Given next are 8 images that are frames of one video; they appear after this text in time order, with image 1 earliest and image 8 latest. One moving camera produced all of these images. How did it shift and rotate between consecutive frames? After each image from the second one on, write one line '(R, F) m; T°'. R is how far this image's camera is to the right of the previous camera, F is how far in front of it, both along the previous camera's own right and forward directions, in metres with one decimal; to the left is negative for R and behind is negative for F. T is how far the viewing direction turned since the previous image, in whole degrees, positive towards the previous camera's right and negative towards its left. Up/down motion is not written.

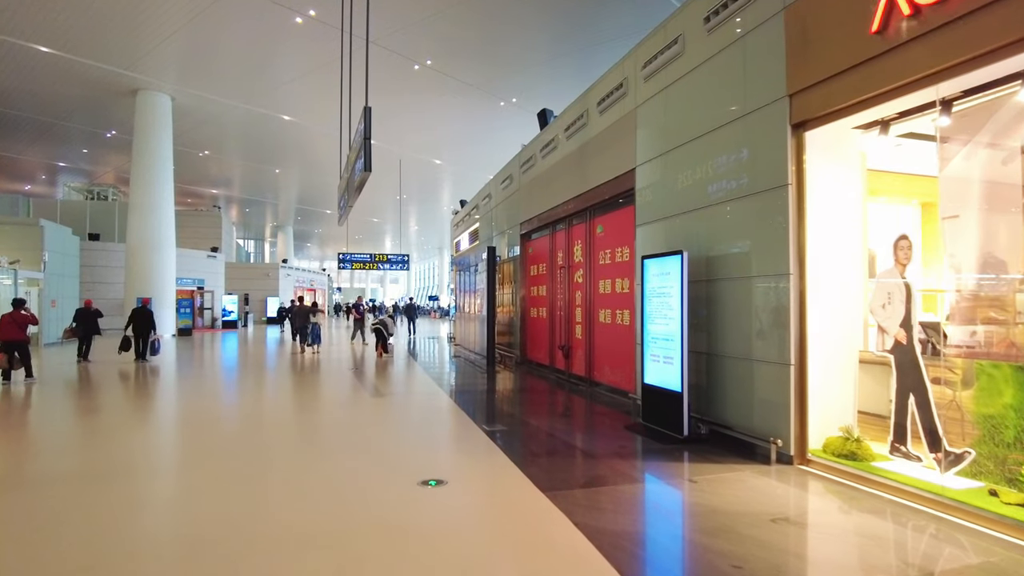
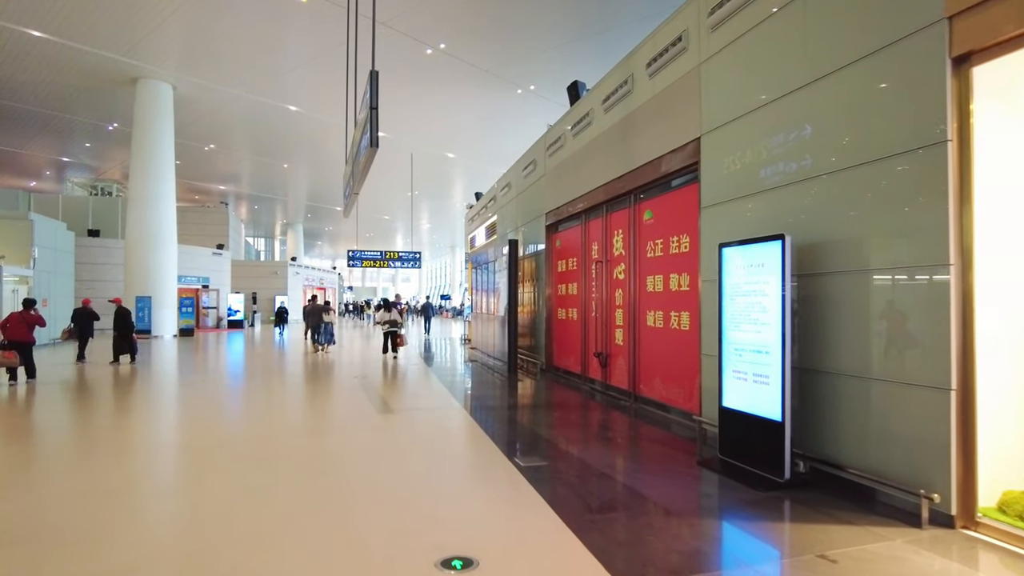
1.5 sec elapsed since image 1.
(-0.2, +0.9) m; -1°
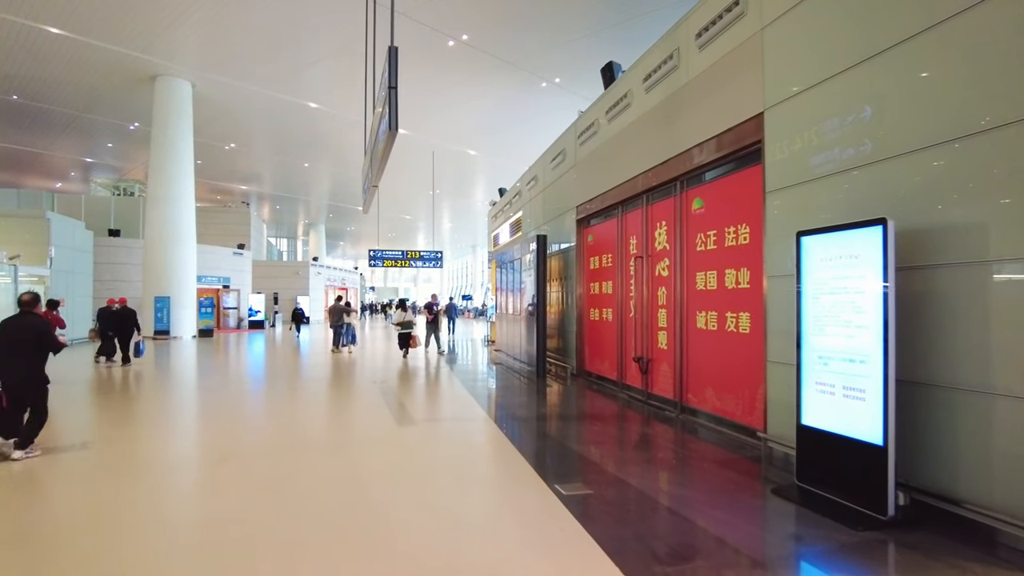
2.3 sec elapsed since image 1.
(-0.1, +0.5) m; -2°
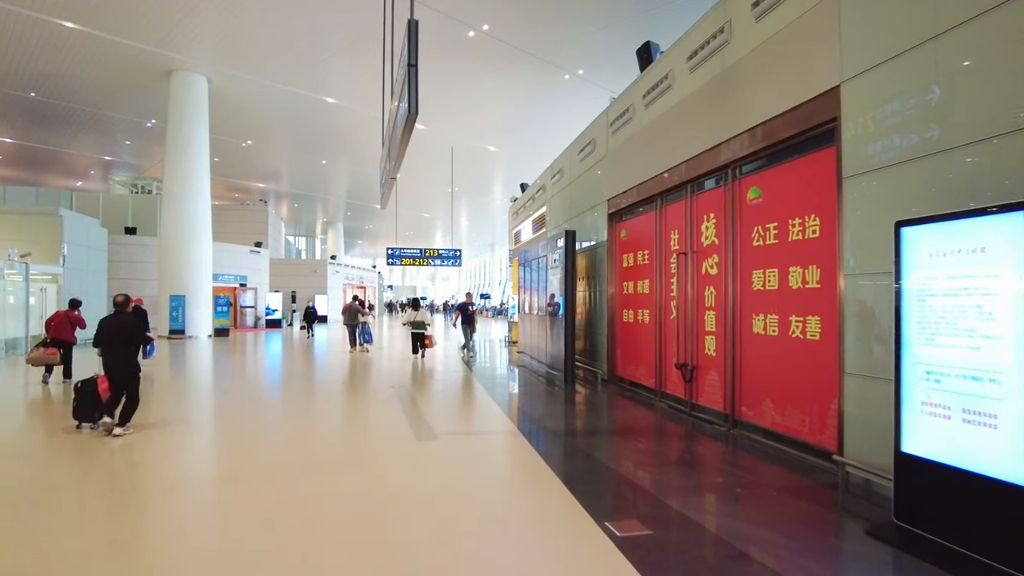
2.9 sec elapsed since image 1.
(-0.1, +0.5) m; -2°
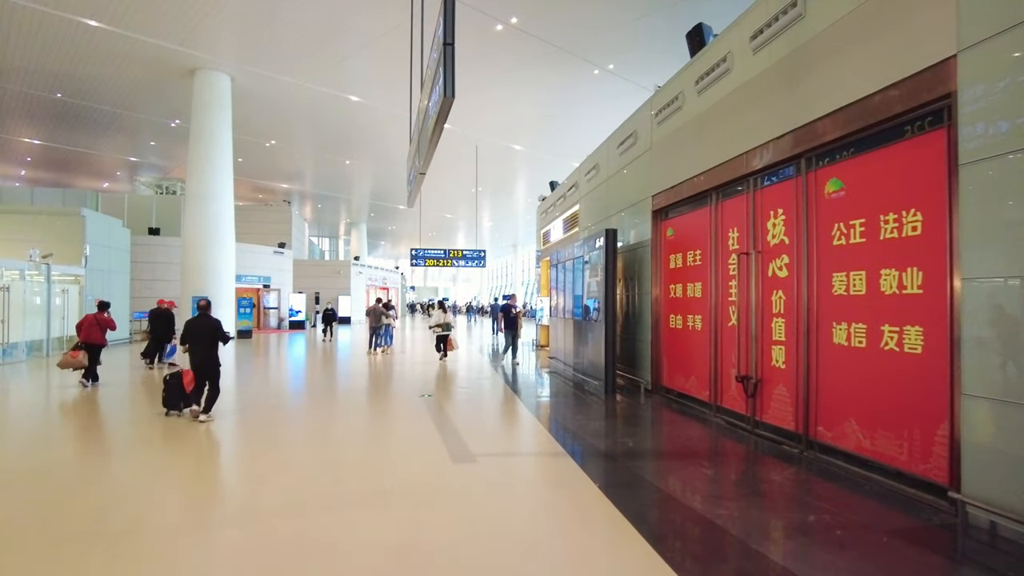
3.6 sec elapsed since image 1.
(-0.1, +0.4) m; -2°
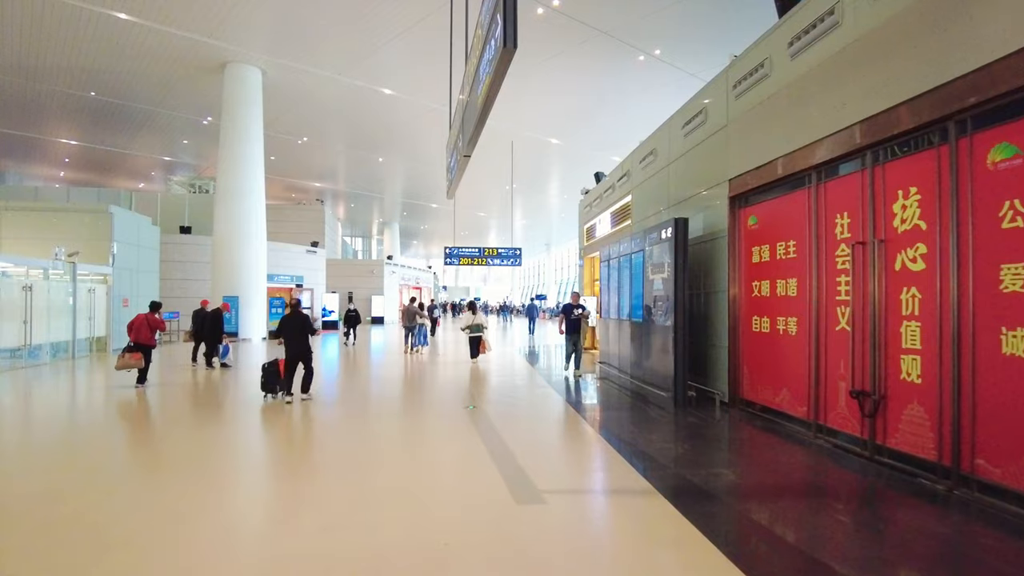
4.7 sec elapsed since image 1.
(-0.2, +0.7) m; -3°
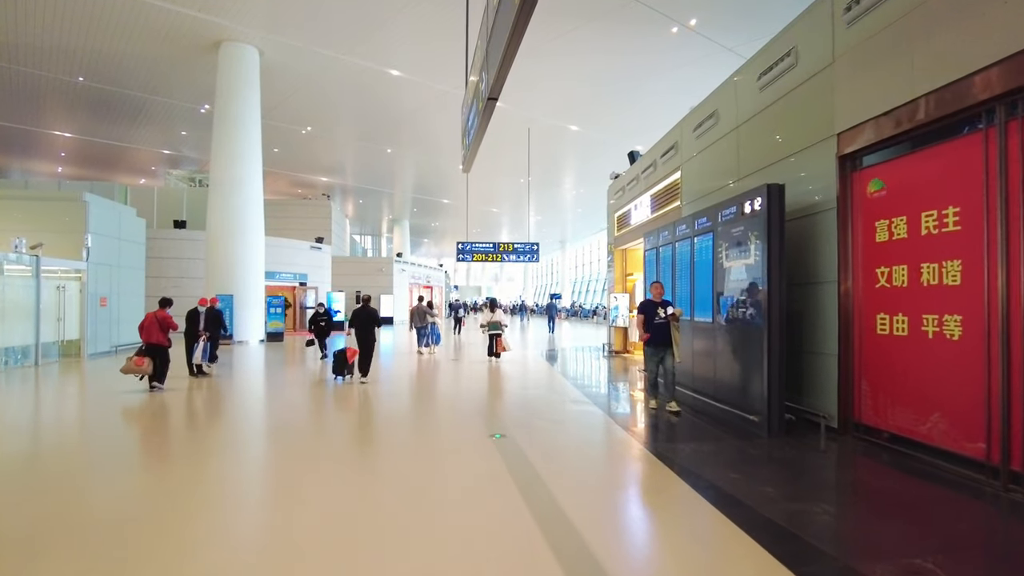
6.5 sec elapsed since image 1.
(-0.2, +1.3) m; -1°
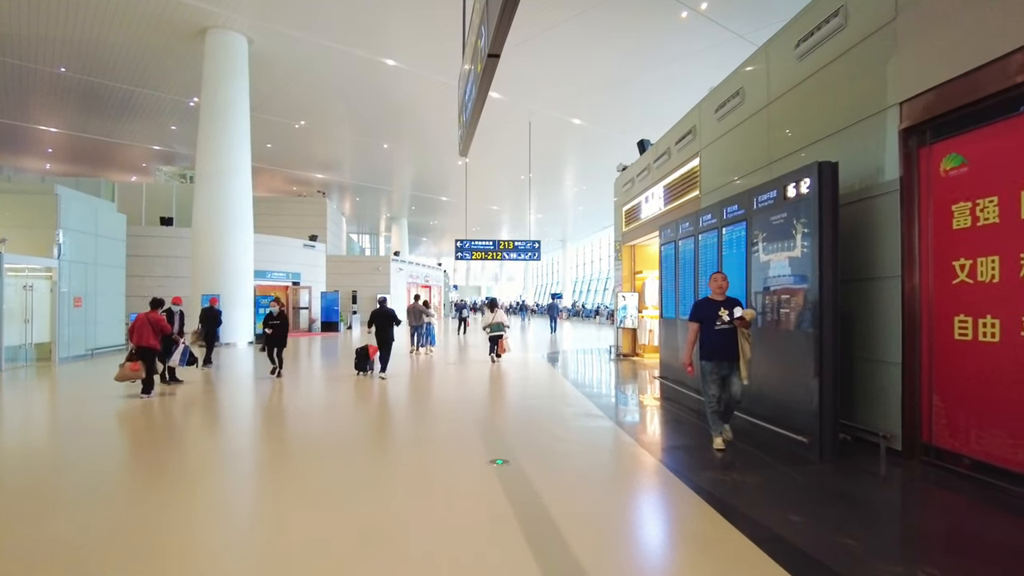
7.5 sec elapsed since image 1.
(0.0, +0.6) m; 0°
